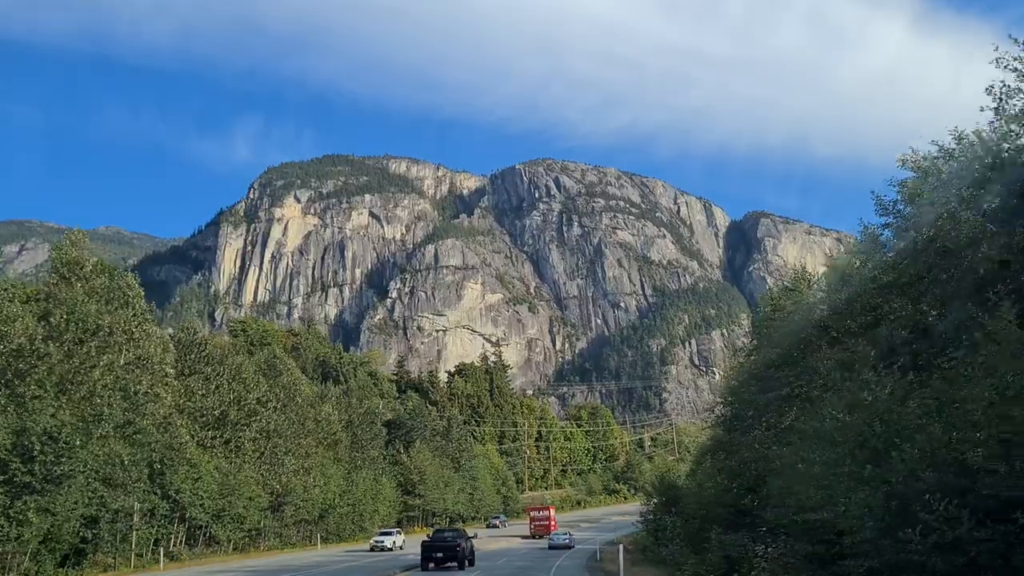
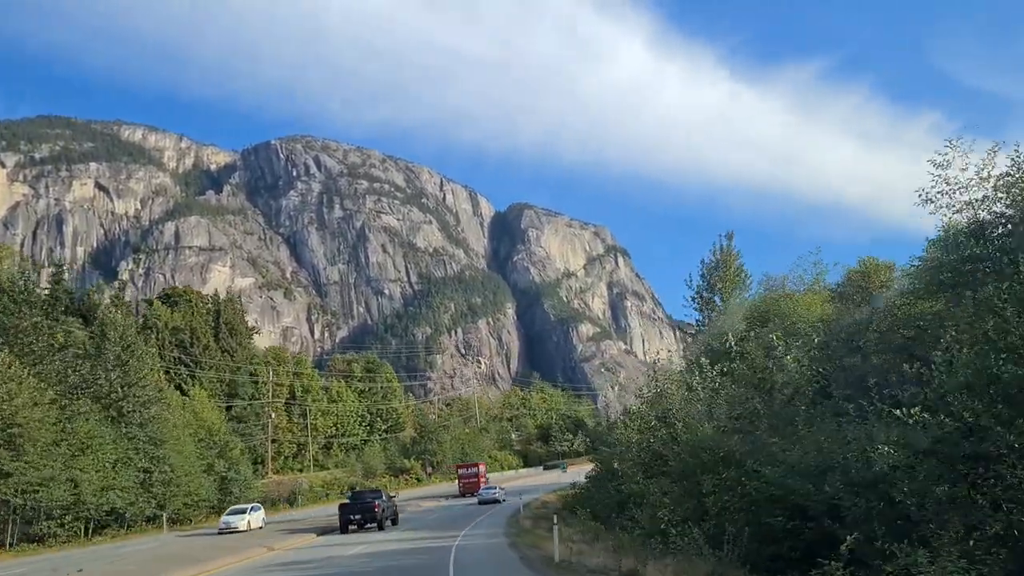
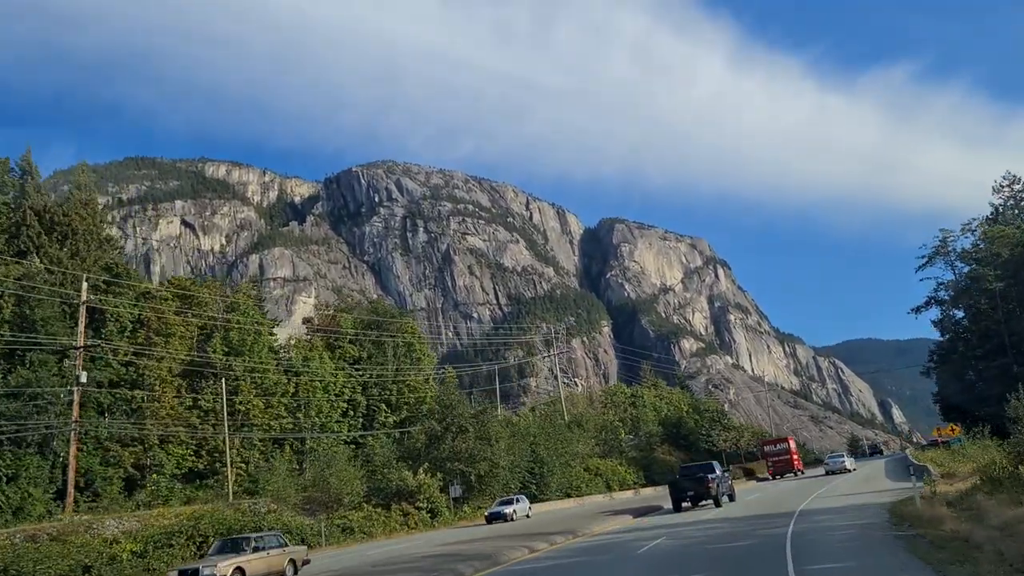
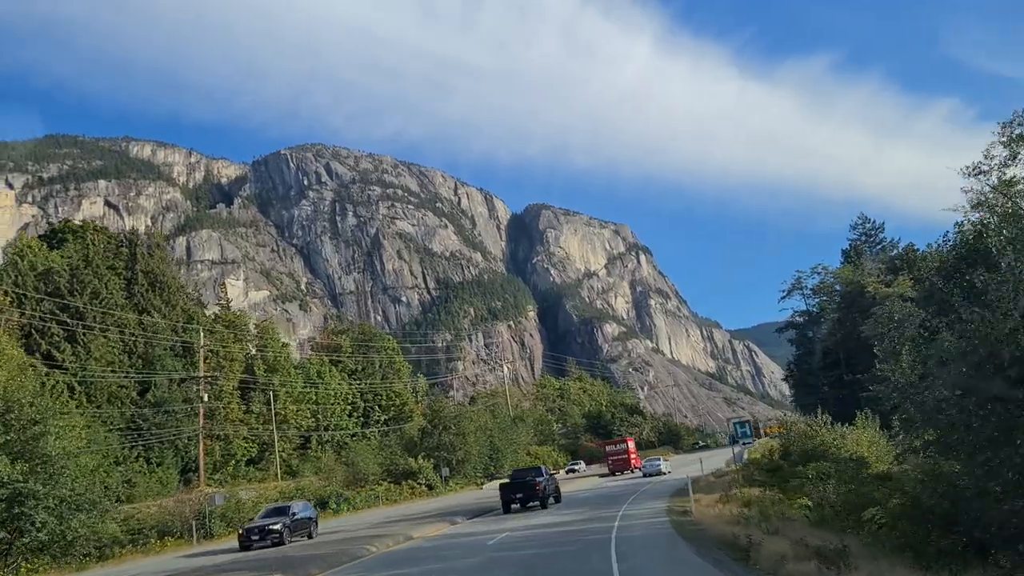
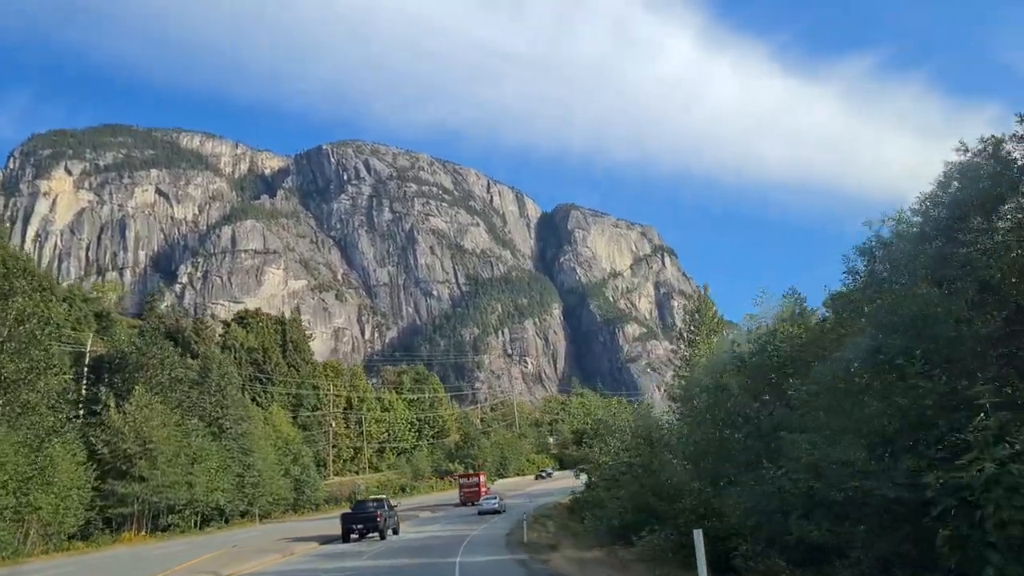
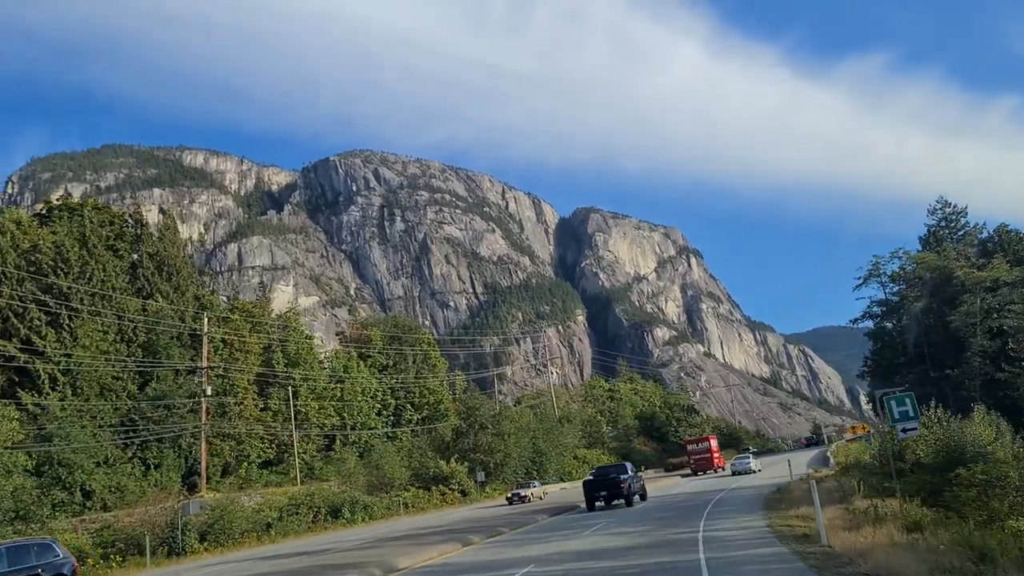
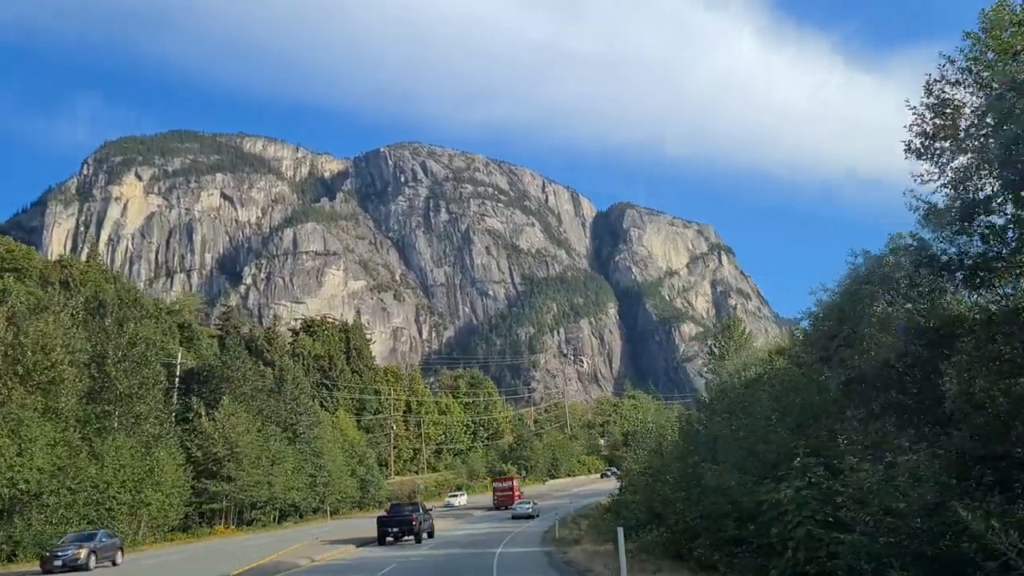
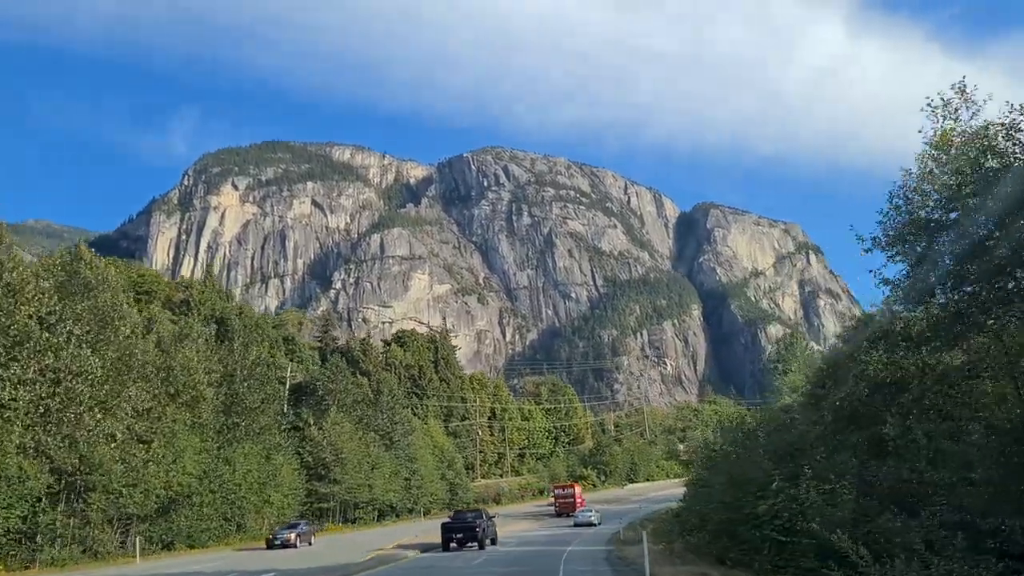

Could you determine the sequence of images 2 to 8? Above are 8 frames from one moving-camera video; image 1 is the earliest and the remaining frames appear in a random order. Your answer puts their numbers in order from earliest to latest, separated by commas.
8, 7, 5, 2, 4, 6, 3
